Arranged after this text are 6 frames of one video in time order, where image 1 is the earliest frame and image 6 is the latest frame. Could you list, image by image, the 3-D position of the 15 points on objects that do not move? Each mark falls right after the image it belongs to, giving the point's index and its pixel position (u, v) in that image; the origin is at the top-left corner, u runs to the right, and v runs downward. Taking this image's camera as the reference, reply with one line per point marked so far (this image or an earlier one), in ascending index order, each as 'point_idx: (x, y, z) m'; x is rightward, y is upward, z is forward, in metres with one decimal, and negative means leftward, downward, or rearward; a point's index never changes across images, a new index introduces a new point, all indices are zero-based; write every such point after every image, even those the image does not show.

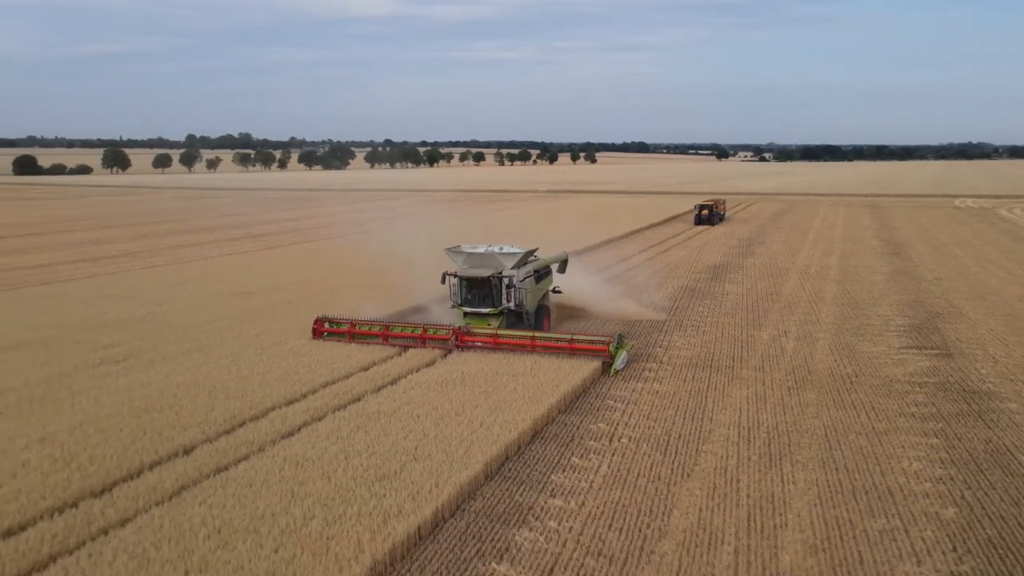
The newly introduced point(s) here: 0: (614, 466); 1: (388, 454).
0: (+0.9, -1.5, +8.6) m
1: (-1.1, -1.4, +8.4) m
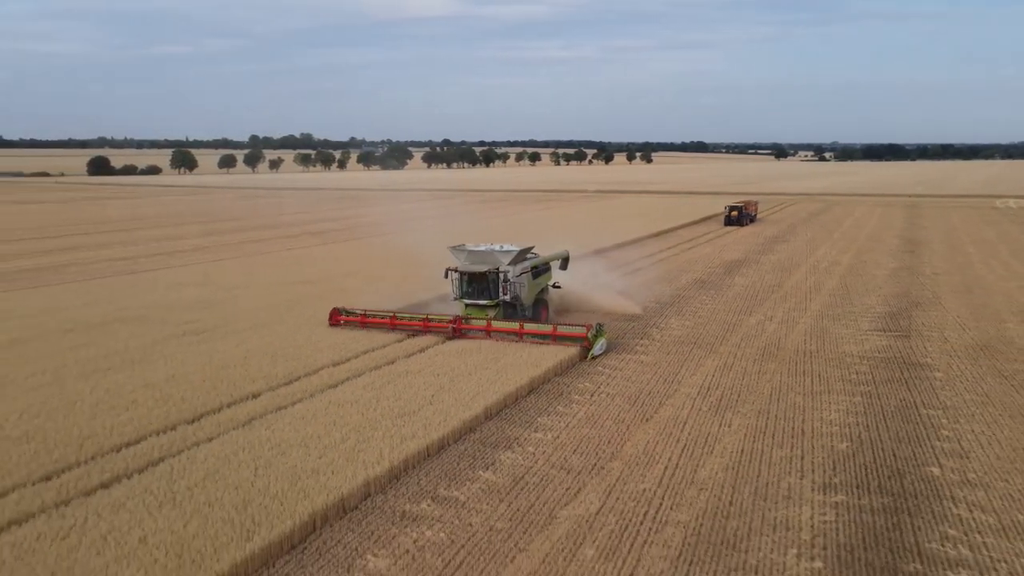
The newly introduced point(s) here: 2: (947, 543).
0: (+0.8, -1.4, +10.9) m
1: (-1.1, -1.2, +10.7) m
2: (+3.2, -1.9, +7.3) m
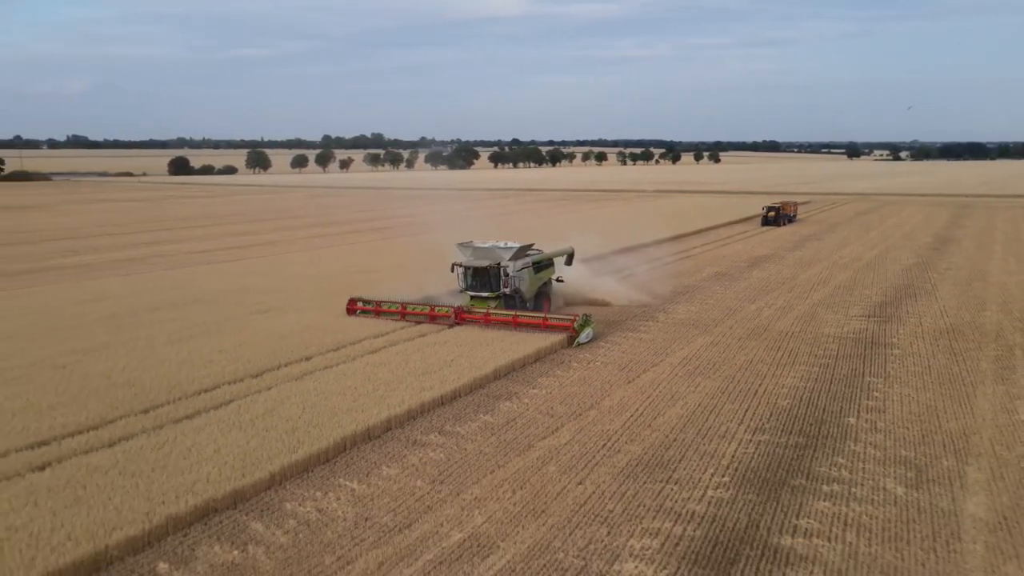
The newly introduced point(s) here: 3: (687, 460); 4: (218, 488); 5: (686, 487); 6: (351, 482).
0: (+0.9, -1.1, +13.0) m
1: (-1.0, -1.0, +13.0) m
2: (+3.0, -1.7, +9.3) m
3: (+1.7, -1.7, +9.6) m
4: (-2.5, -1.7, +8.4) m
5: (+1.6, -1.8, +8.8) m
6: (-1.4, -1.7, +8.9) m
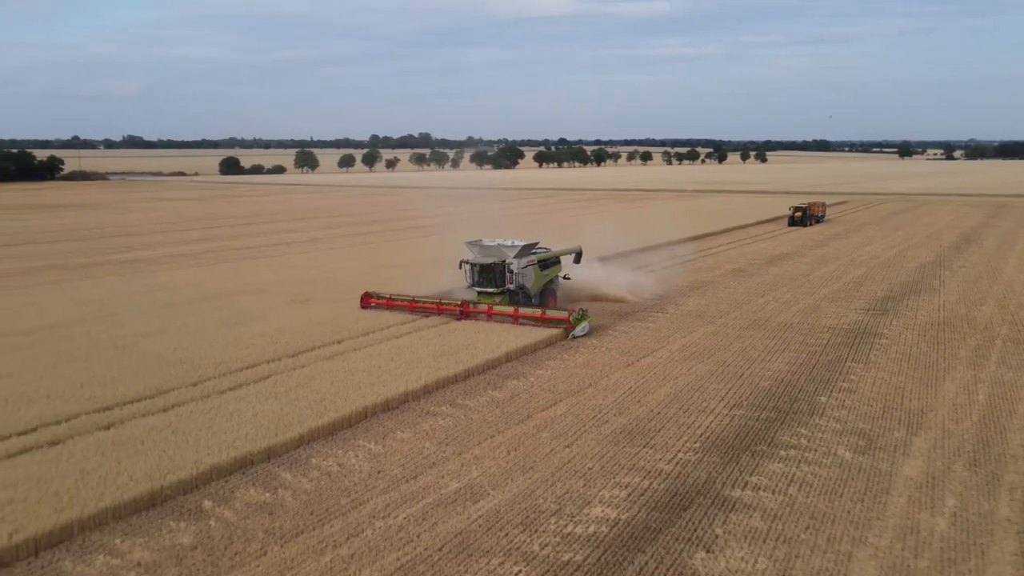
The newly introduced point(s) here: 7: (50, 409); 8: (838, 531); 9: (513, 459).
0: (+1.1, -1.0, +14.3) m
1: (-0.9, -0.8, +14.3) m
2: (+3.0, -1.6, +10.5) m
3: (+1.7, -1.5, +10.9) m
4: (-2.6, -1.6, +9.8) m
5: (+1.5, -1.6, +10.1) m
6: (-1.5, -1.6, +10.3) m
7: (-5.2, -1.4, +11.1) m
8: (+2.6, -1.9, +7.9) m
9: (0.0, -1.7, +9.8) m
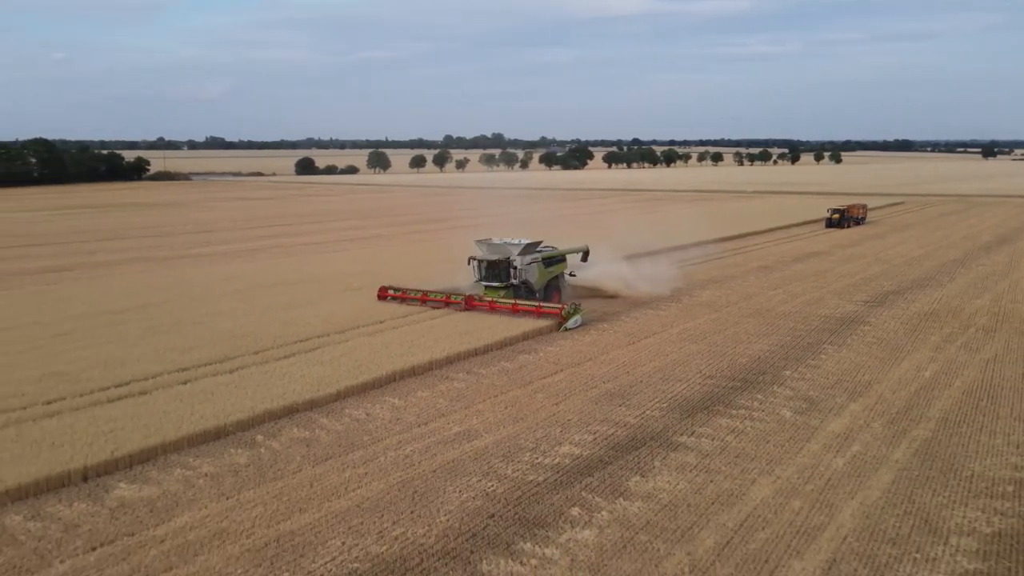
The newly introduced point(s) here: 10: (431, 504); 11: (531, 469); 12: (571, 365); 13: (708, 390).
0: (+1.3, -0.8, +16.3) m
1: (-0.6, -0.6, +16.5) m
2: (+3.0, -1.4, +12.4) m
3: (+1.7, -1.4, +12.9) m
4: (-2.6, -1.3, +12.2) m
5: (+1.5, -1.5, +12.1) m
6: (-1.5, -1.4, +12.5) m
7: (-5.1, -1.1, +13.6) m
8: (+2.4, -1.8, +9.9) m
9: (0.0, -1.5, +11.9) m
10: (-0.7, -1.9, +8.8) m
11: (+0.2, -1.8, +9.8) m
12: (+0.8, -1.1, +14.4) m
13: (+2.6, -1.3, +12.9) m
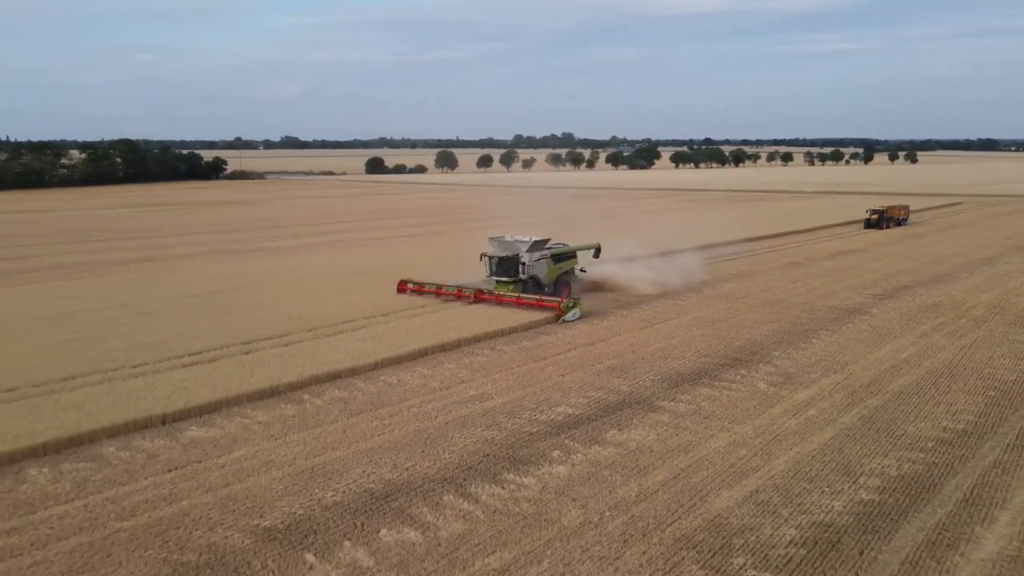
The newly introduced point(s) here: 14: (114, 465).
0: (+1.8, -0.7, +18.1) m
1: (-0.1, -0.4, +18.4) m
2: (+3.1, -1.2, +14.1) m
3: (+1.9, -1.2, +14.6) m
4: (-2.4, -1.1, +14.2) m
5: (+1.6, -1.3, +13.9) m
6: (-1.3, -1.2, +14.5) m
7: (-4.8, -0.9, +15.8) m
8: (+2.4, -1.6, +11.6) m
9: (+0.1, -1.3, +13.8) m
10: (-0.8, -1.7, +10.8) m
11: (+0.2, -1.6, +11.7) m
12: (+1.2, -0.9, +16.3) m
13: (+2.8, -1.2, +14.6) m
14: (-4.1, -1.8, +10.2) m
